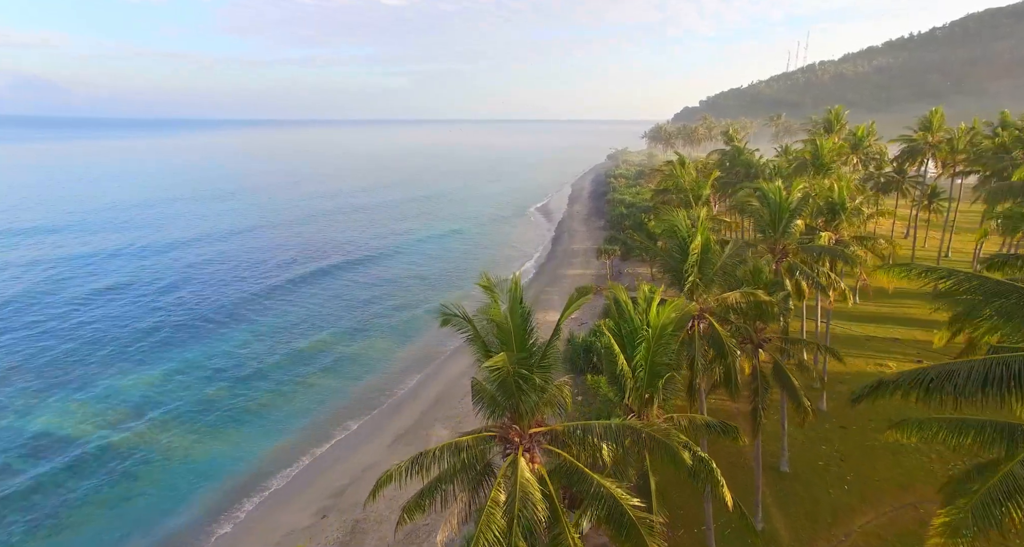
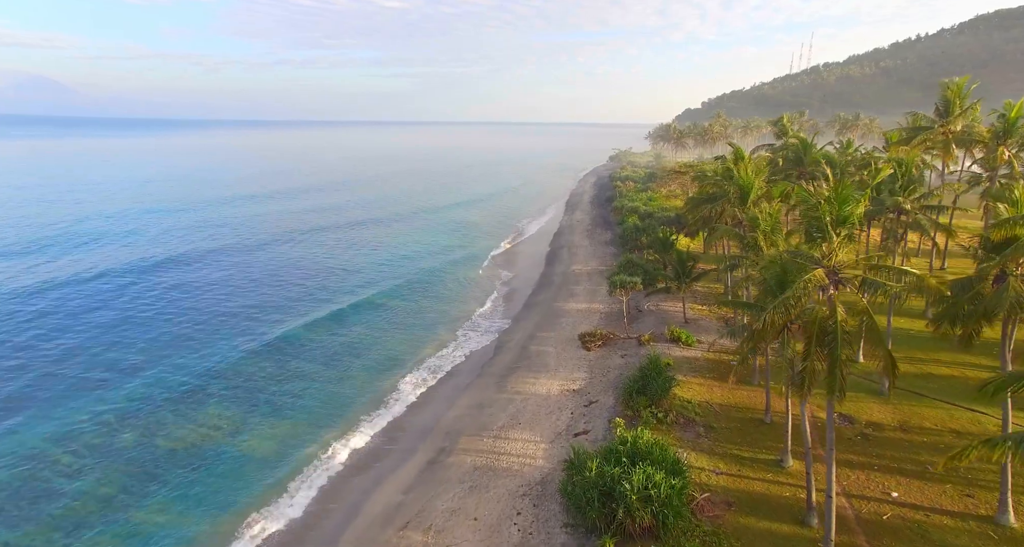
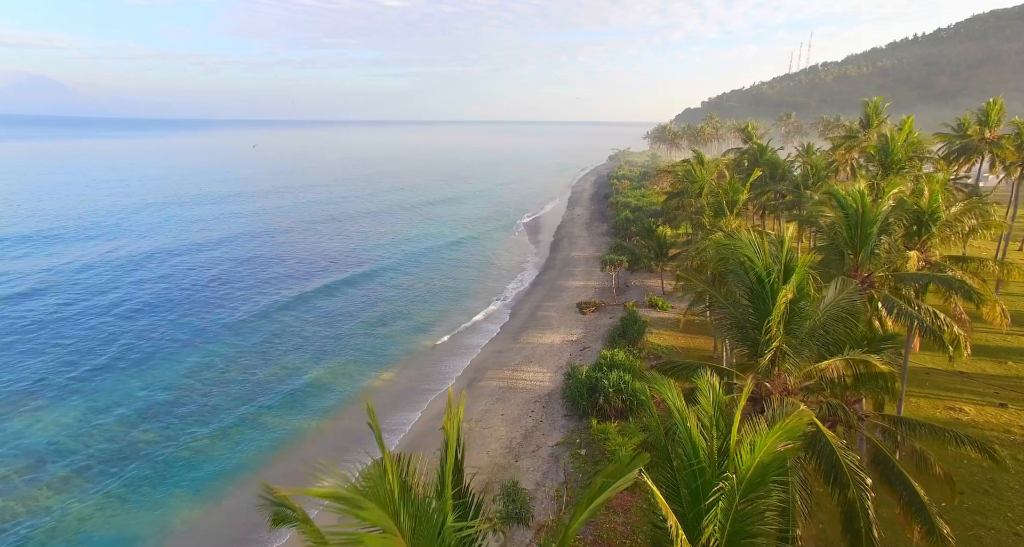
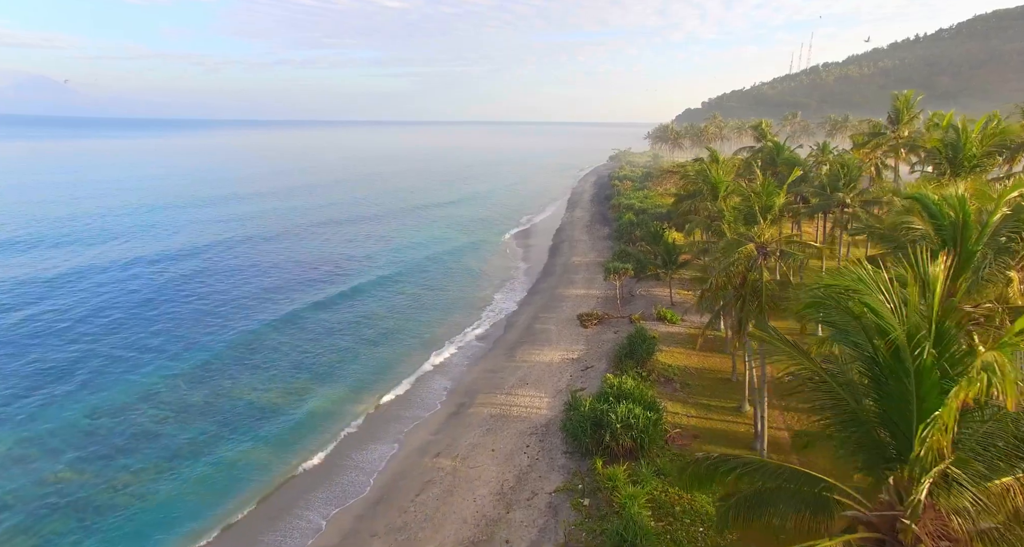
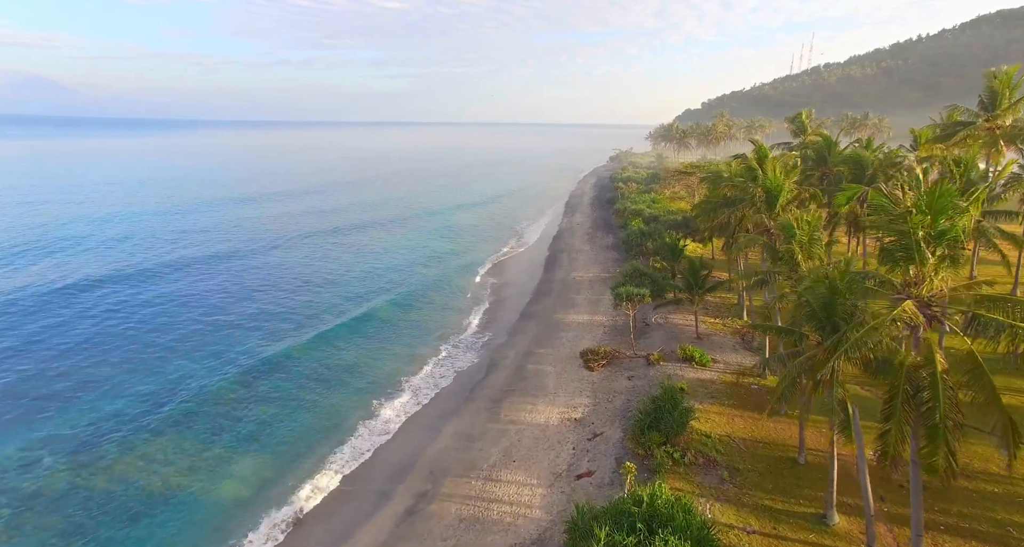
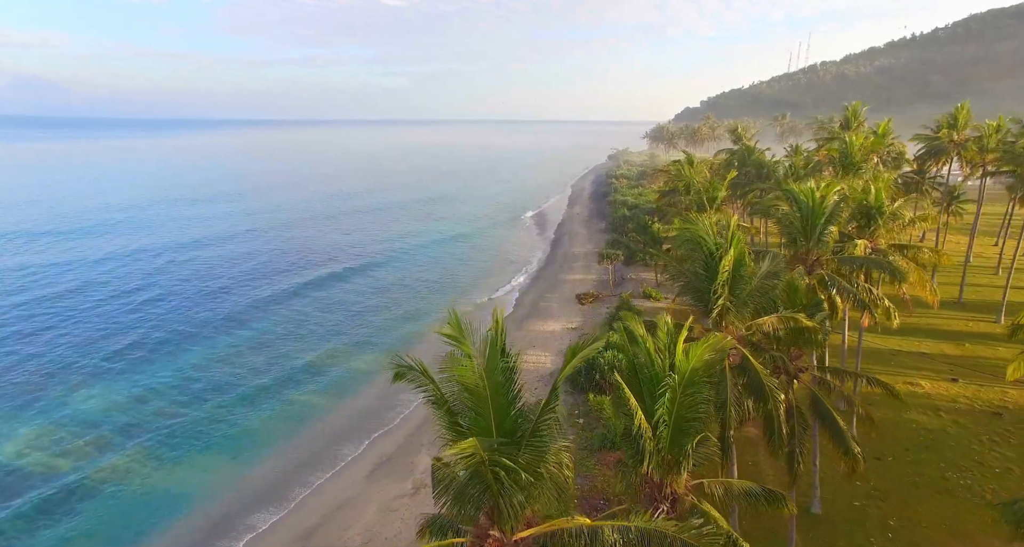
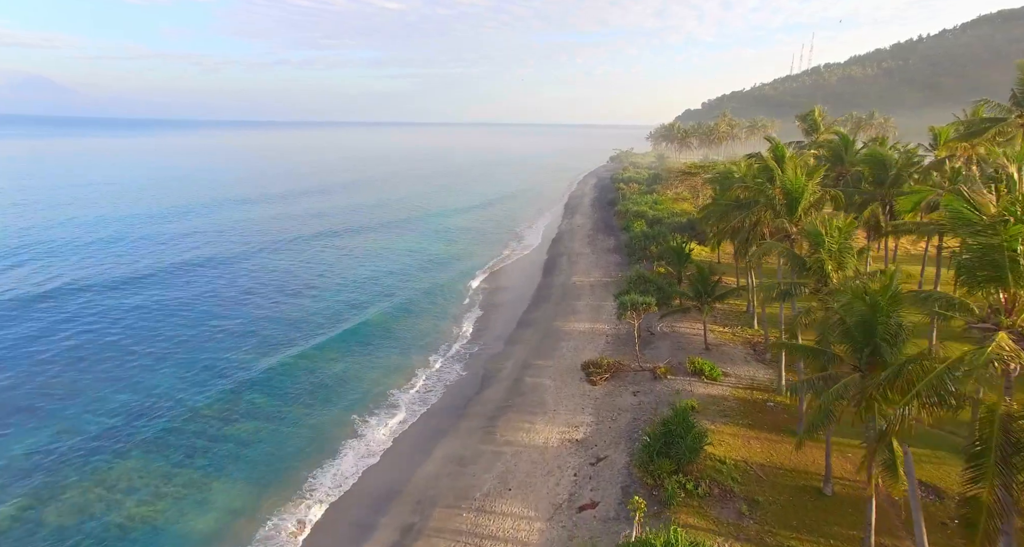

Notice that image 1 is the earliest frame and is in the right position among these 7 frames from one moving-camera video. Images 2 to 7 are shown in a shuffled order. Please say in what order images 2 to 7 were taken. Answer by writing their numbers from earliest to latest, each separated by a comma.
6, 3, 4, 2, 5, 7
